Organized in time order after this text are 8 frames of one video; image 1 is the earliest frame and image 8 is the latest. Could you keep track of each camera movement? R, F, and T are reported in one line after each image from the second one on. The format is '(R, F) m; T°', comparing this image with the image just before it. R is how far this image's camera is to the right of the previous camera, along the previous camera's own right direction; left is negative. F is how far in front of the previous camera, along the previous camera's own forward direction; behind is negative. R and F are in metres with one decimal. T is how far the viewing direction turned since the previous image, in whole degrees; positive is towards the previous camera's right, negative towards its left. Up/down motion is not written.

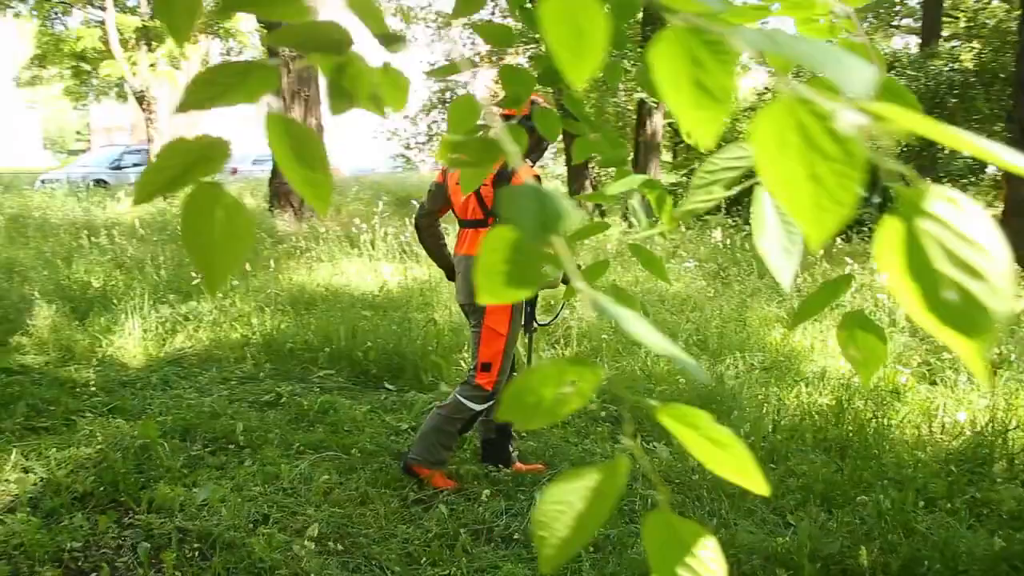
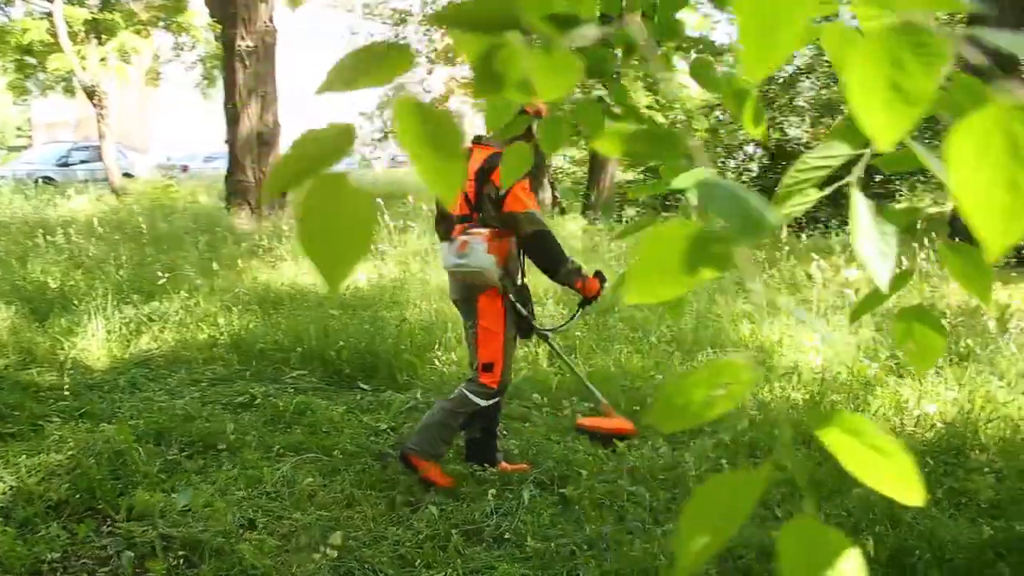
(-0.2, 0.0) m; +3°
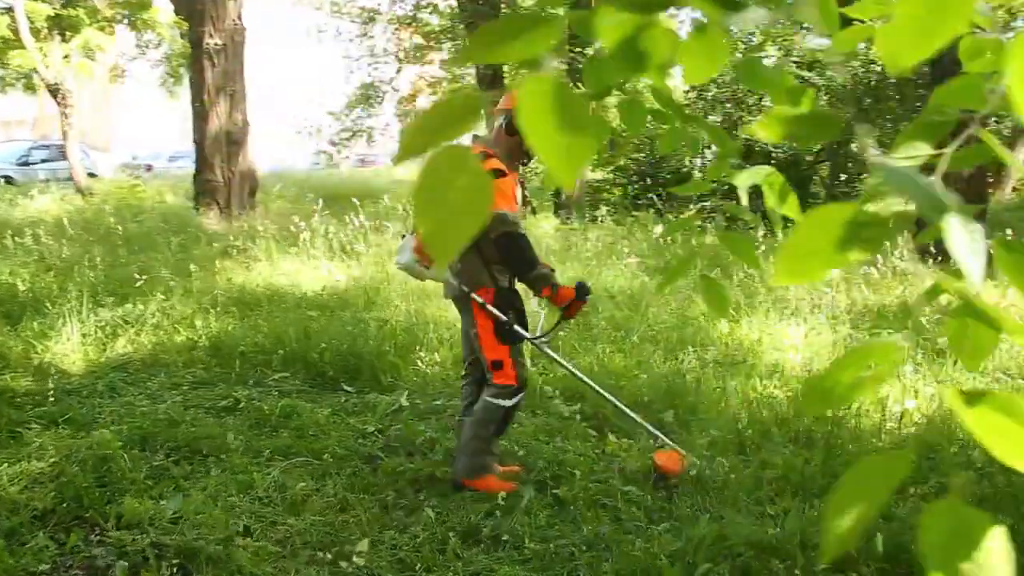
(-0.1, 0.0) m; +2°
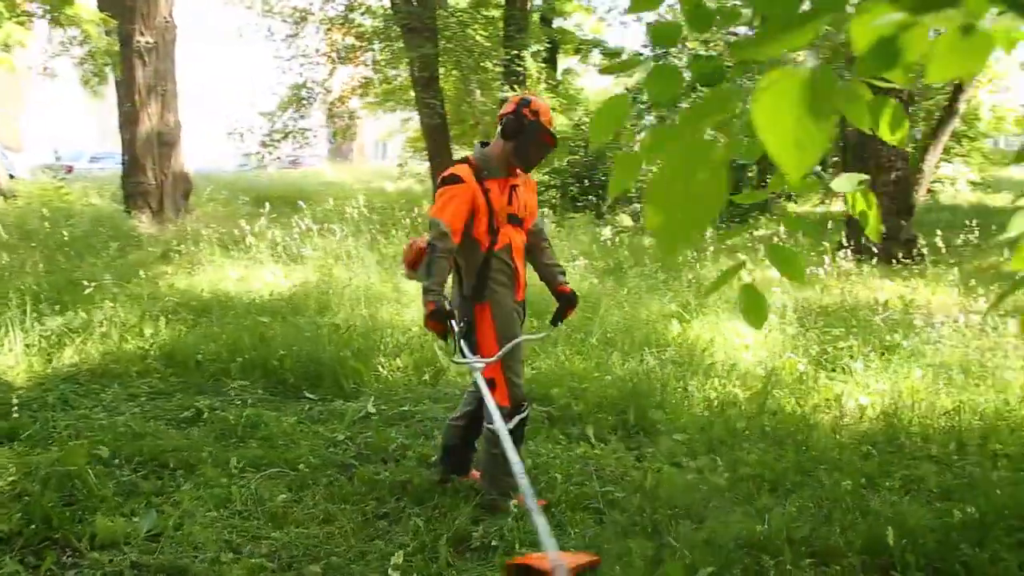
(-0.3, 0.0) m; +5°
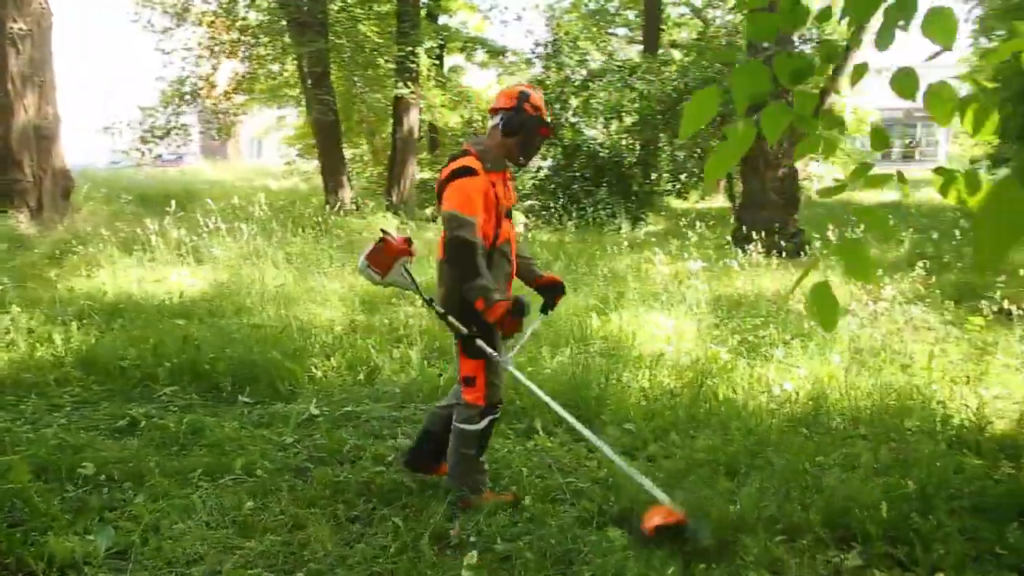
(-0.4, 0.0) m; +8°
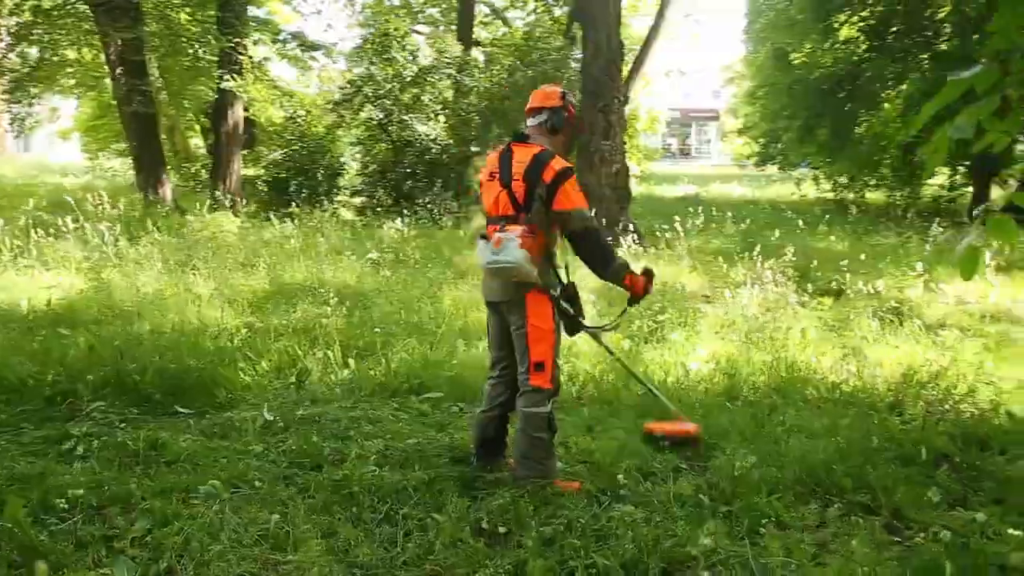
(-1.0, +0.1) m; +15°
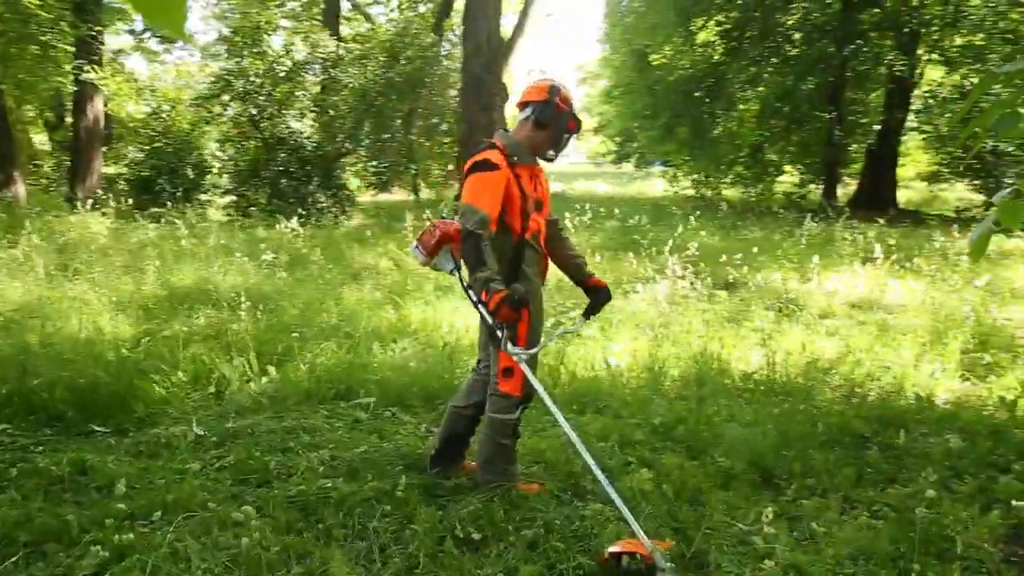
(-0.5, +0.1) m; +10°
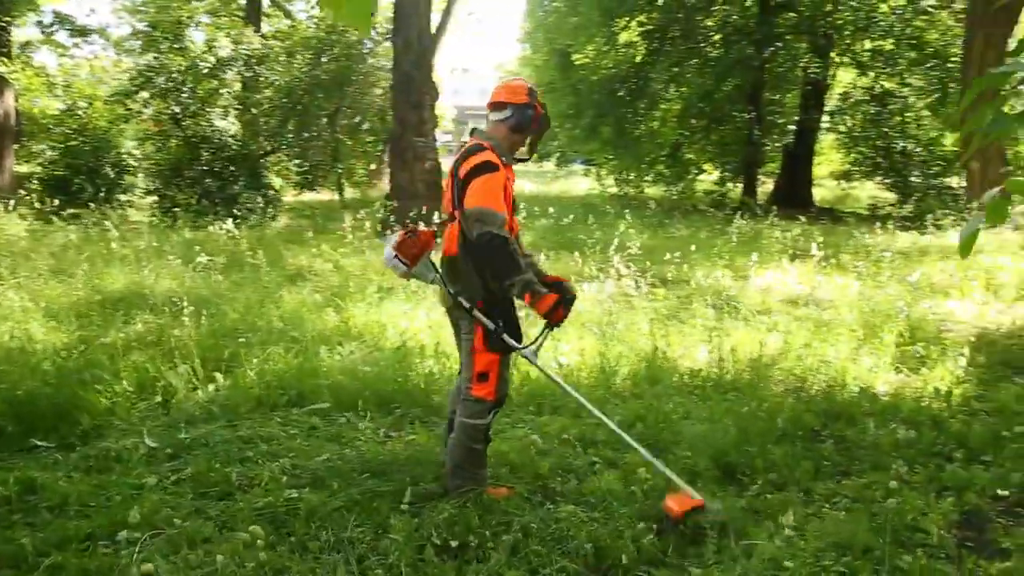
(-0.2, +0.1) m; +5°
